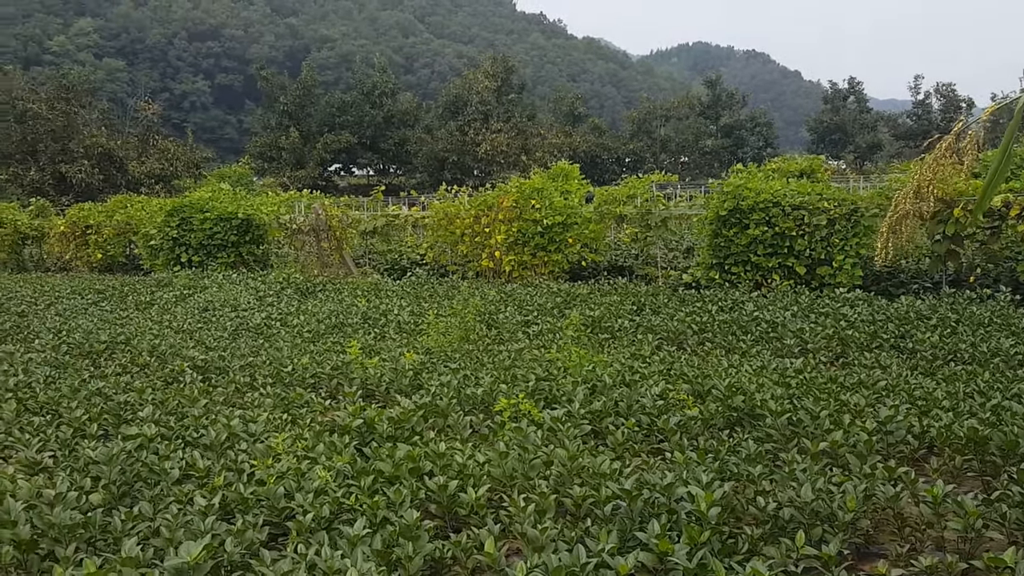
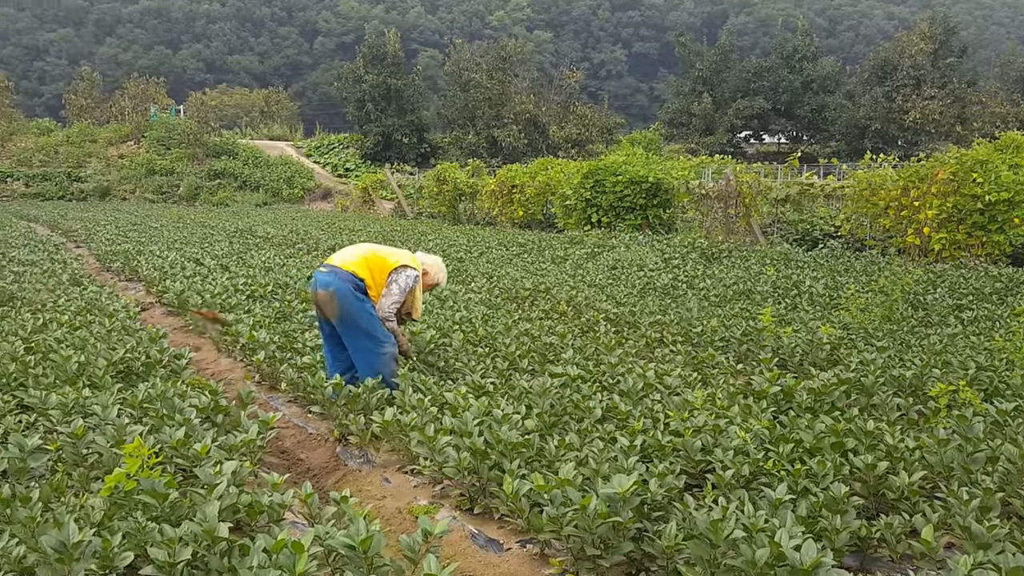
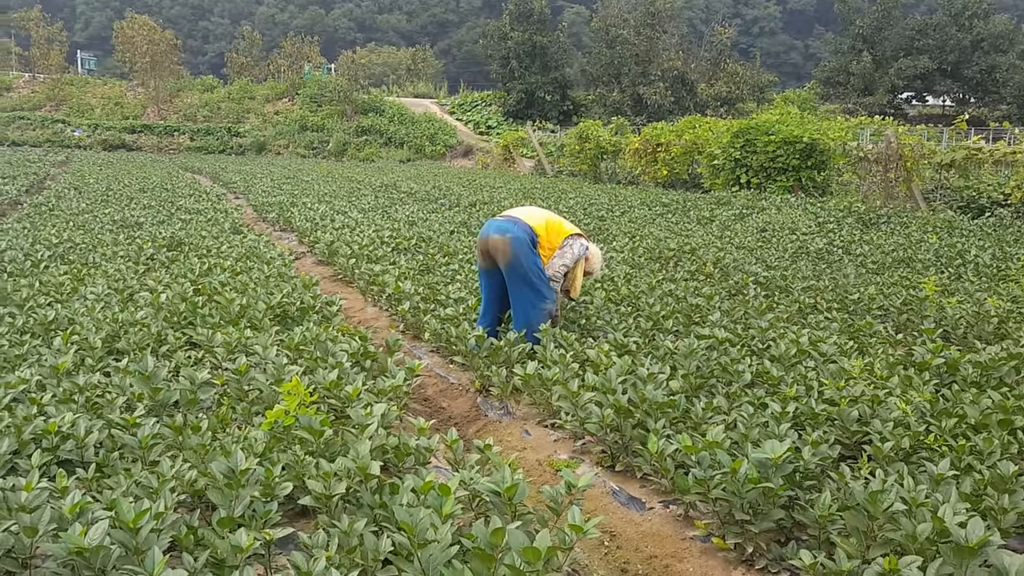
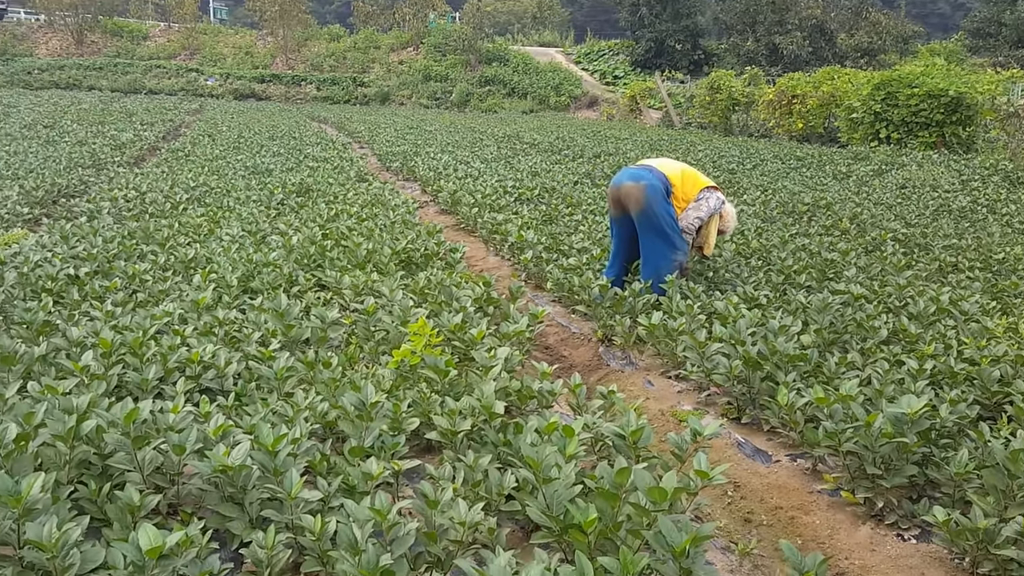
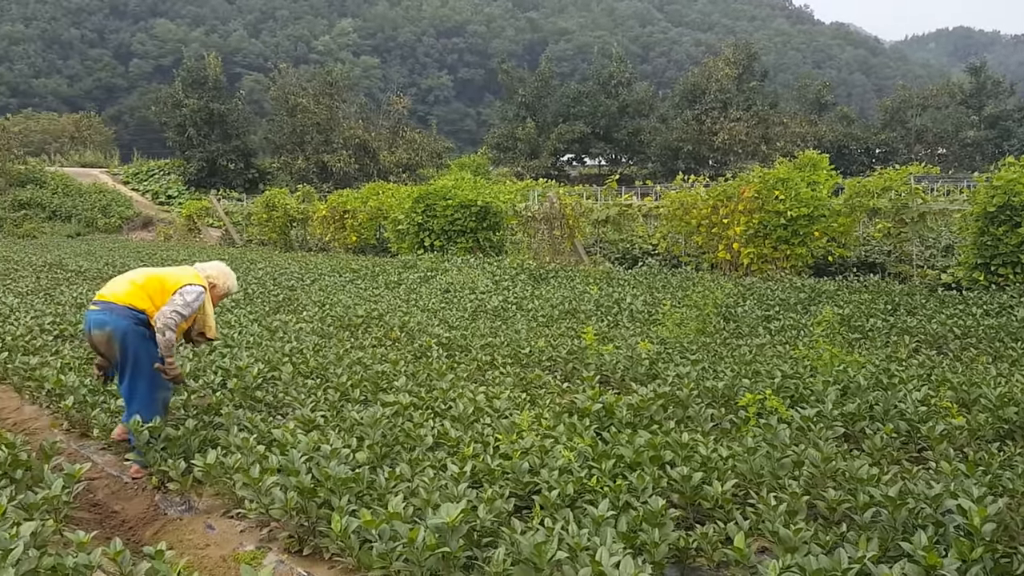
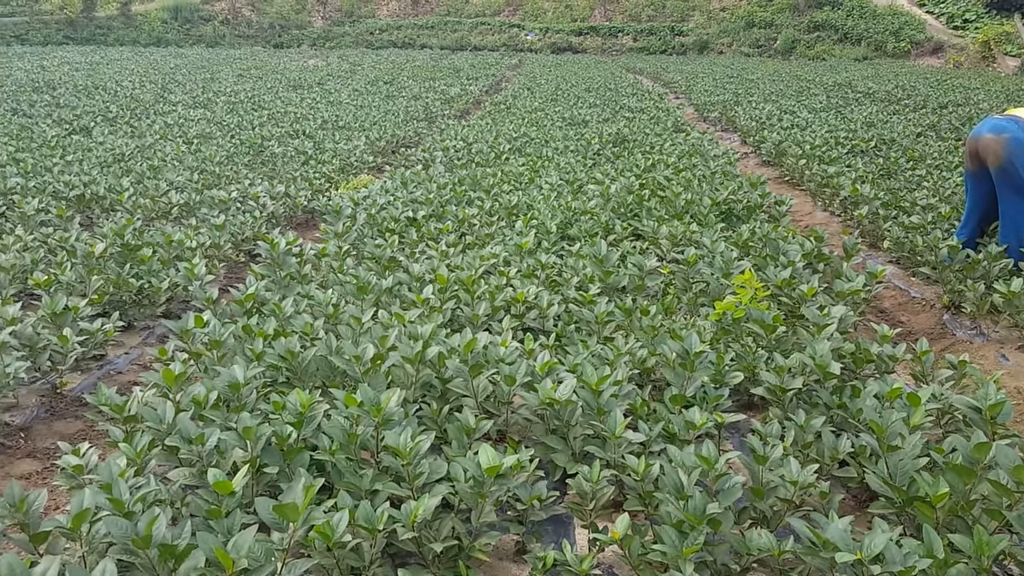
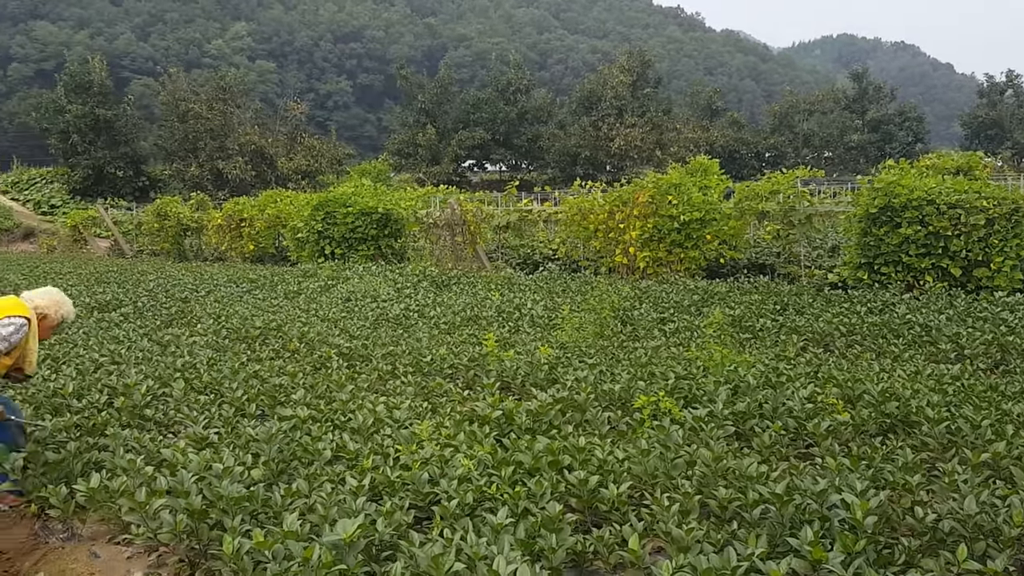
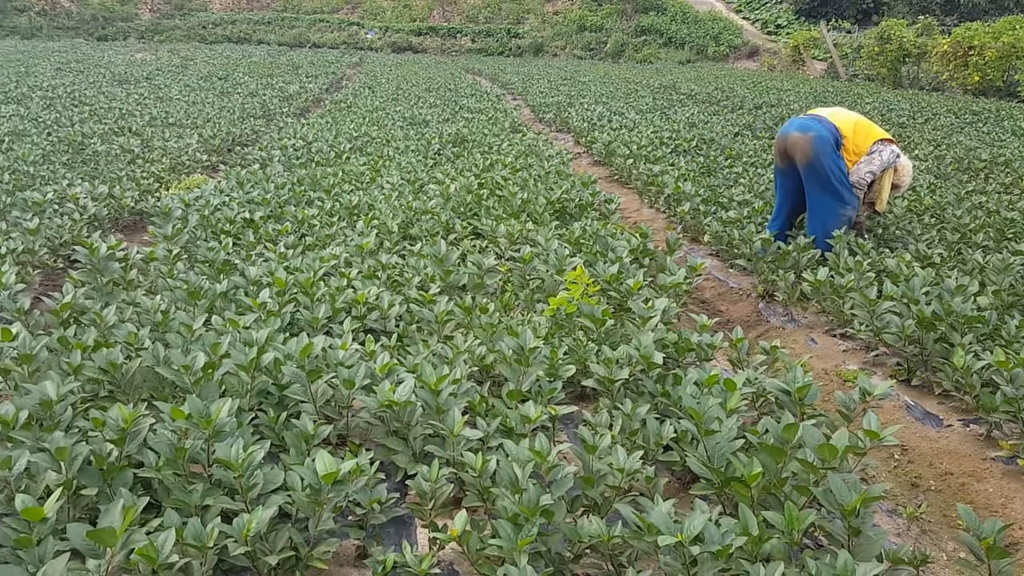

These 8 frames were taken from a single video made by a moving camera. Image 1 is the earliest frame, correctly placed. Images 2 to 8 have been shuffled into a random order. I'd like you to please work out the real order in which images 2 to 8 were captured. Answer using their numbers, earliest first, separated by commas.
7, 5, 2, 3, 4, 8, 6
